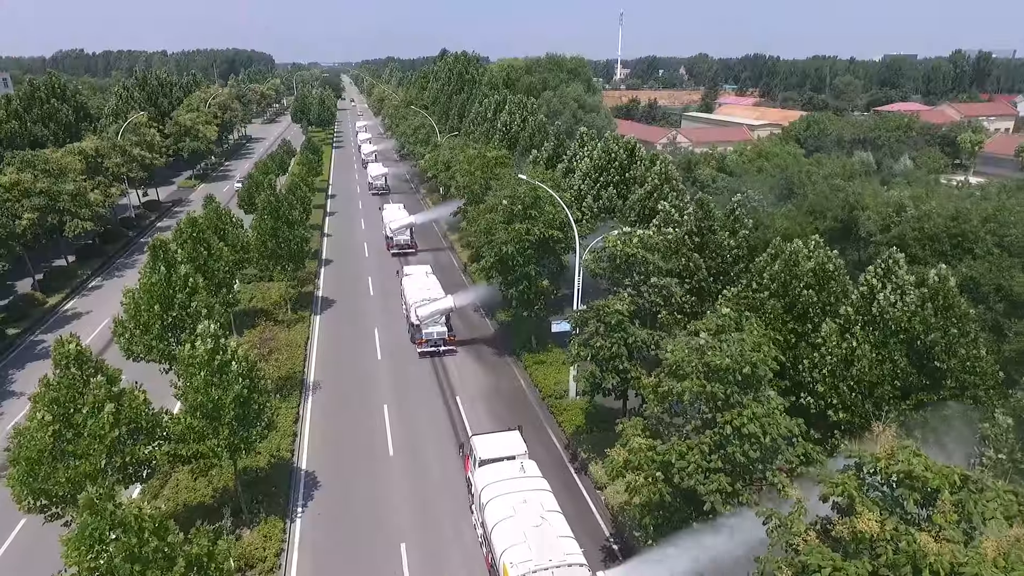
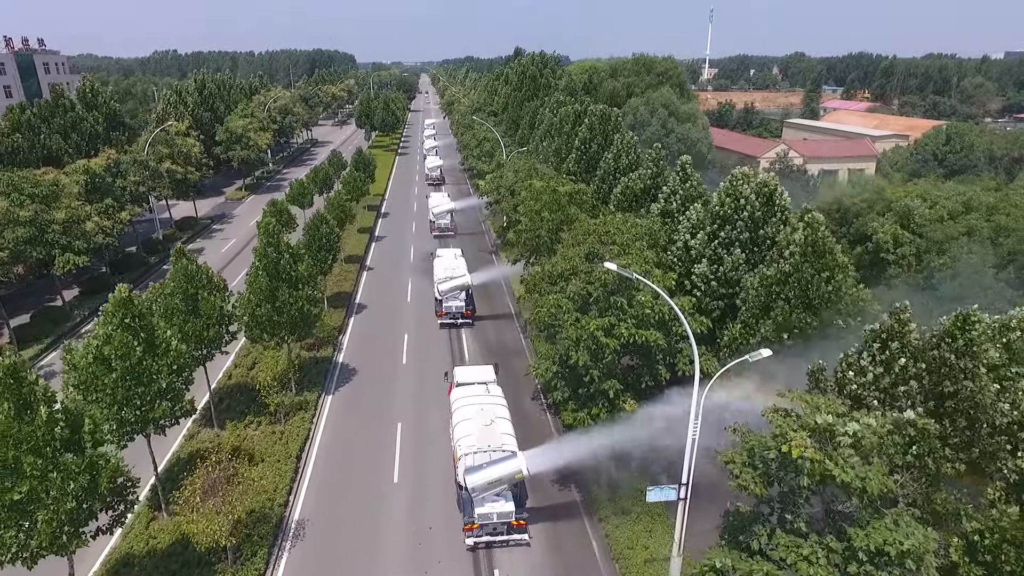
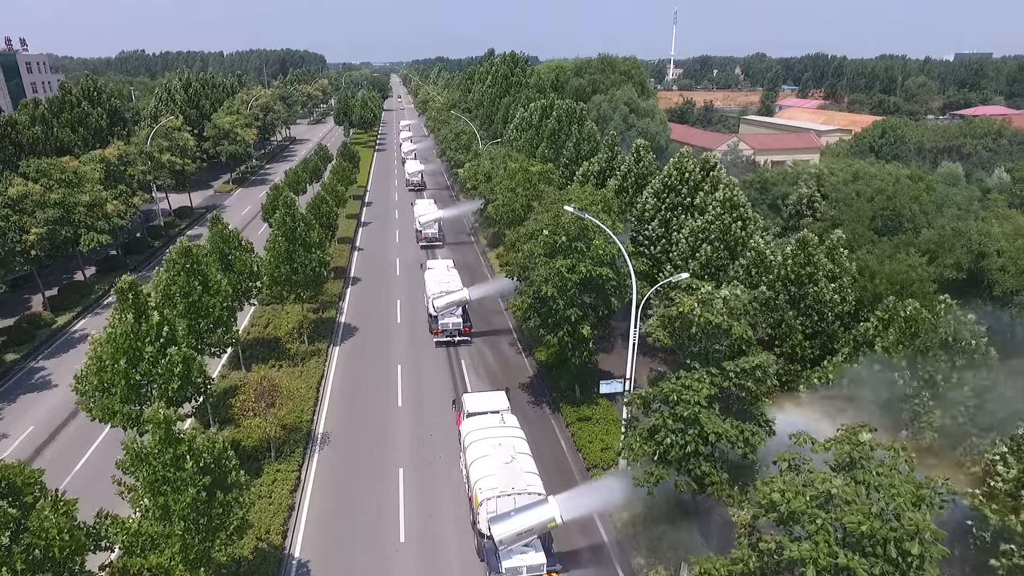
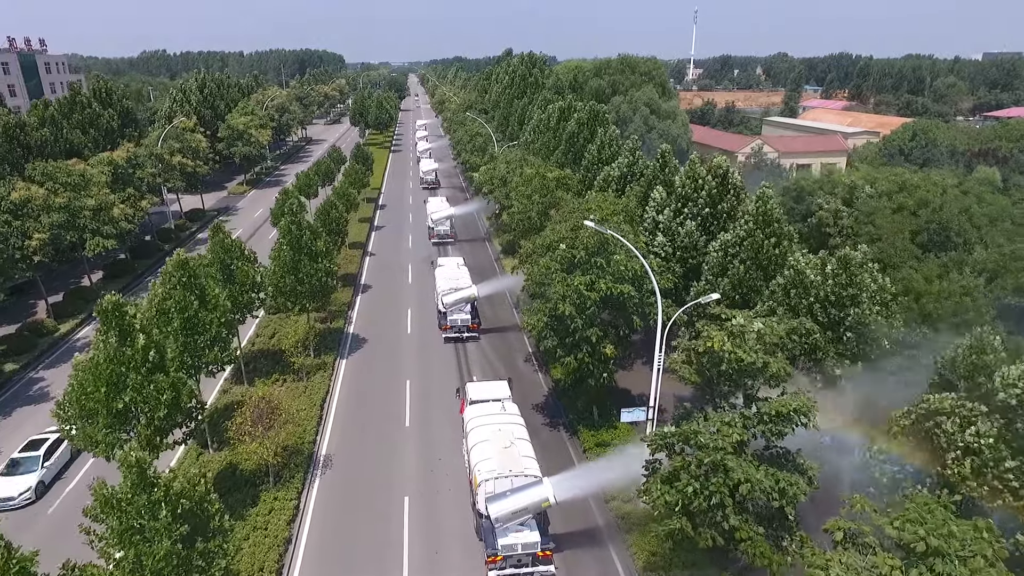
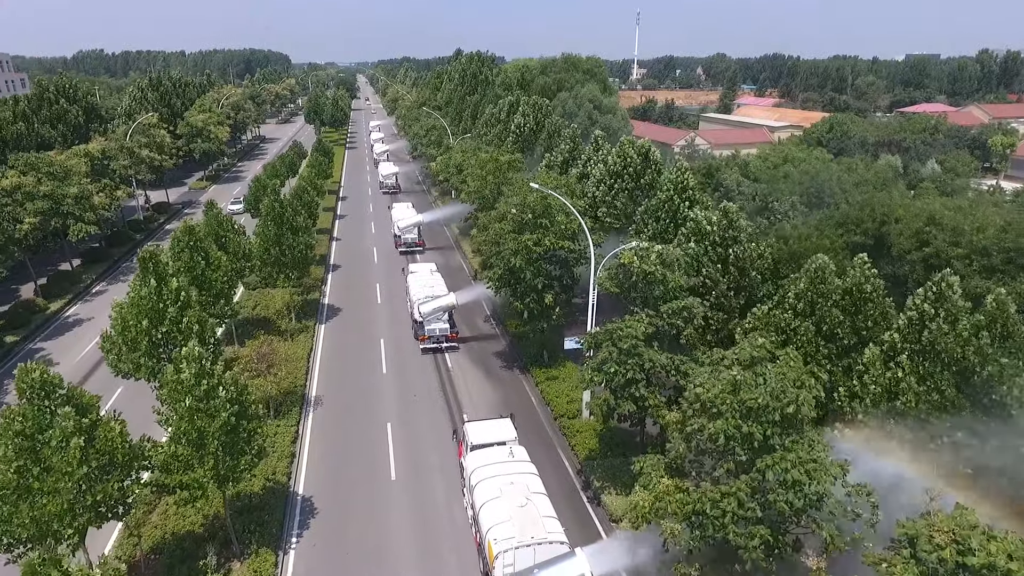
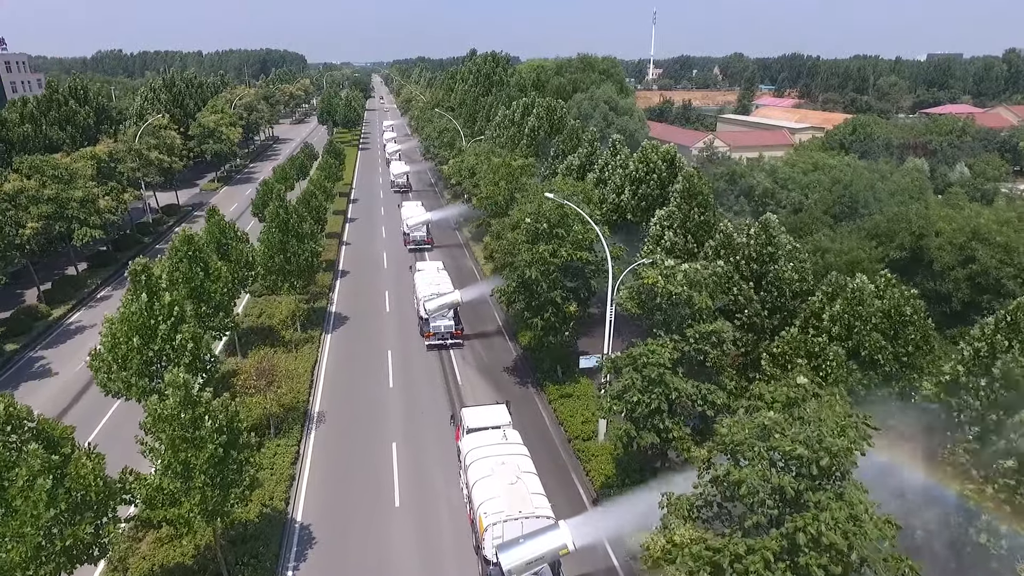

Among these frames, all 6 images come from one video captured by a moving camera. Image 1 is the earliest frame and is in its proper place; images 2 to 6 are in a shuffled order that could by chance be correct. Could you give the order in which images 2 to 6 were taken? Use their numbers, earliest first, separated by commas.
5, 6, 3, 4, 2
